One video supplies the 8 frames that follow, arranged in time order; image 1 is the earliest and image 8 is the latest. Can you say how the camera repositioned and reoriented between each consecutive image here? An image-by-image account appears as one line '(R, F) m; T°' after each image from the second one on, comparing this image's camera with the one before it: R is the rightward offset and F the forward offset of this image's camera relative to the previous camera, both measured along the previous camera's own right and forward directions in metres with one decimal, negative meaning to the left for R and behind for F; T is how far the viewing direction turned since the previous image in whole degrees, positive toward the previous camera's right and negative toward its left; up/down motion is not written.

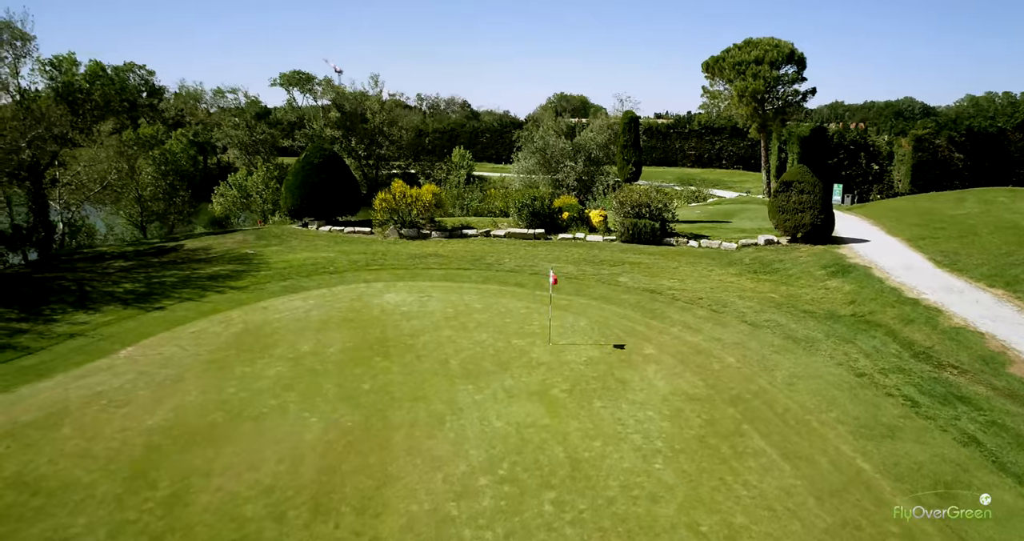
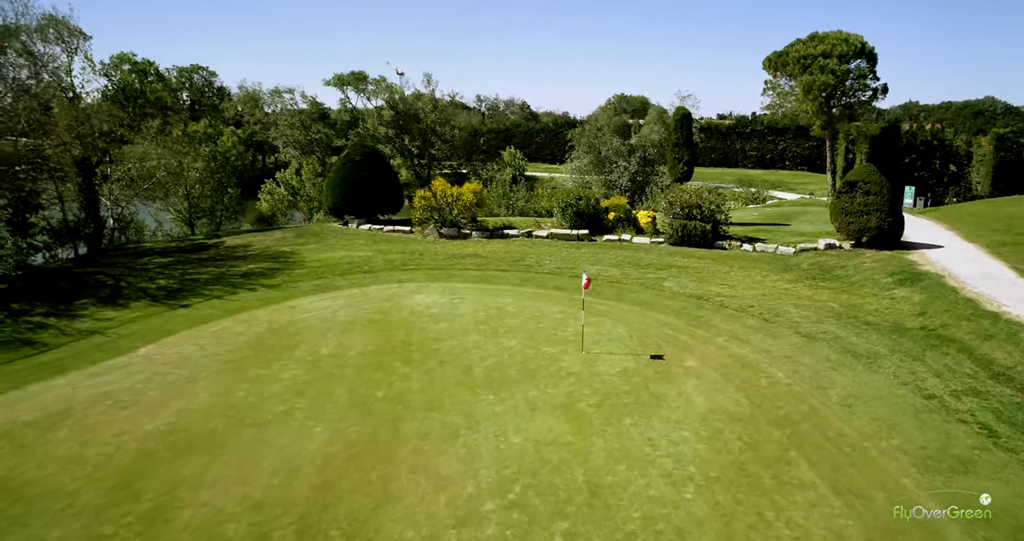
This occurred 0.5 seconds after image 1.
(+0.4, +0.7) m; -5°
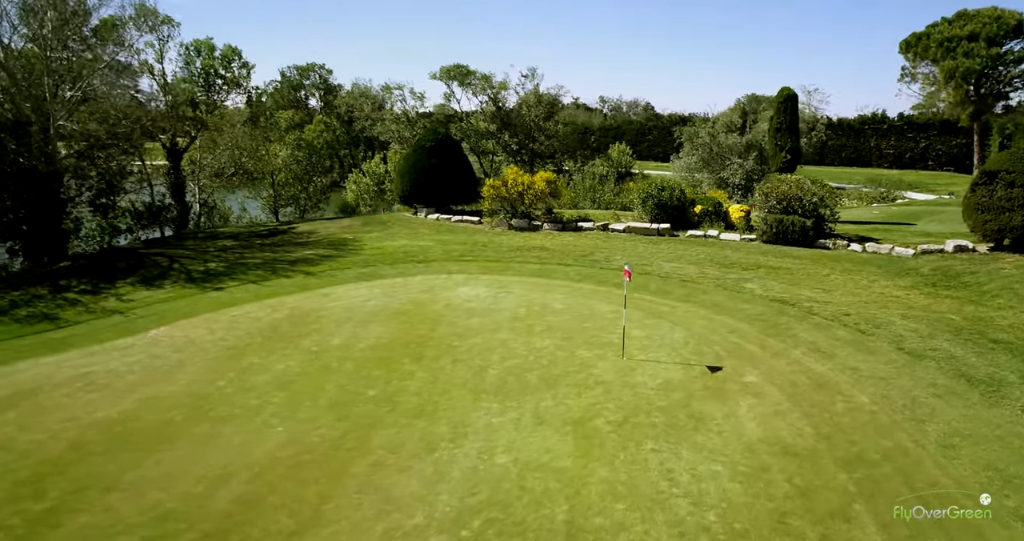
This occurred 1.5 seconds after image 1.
(+1.1, +1.5) m; -10°
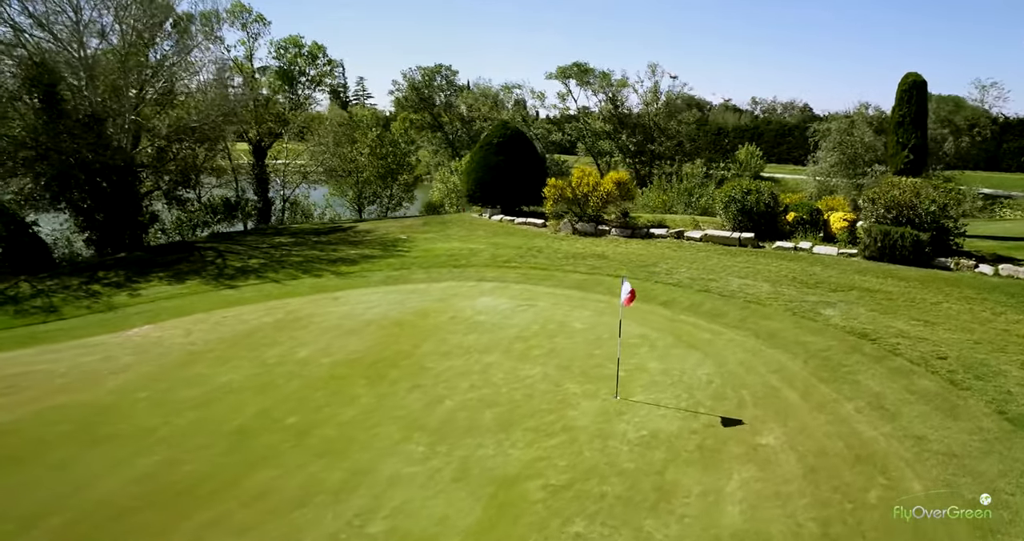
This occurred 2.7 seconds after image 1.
(+1.7, +1.6) m; -11°
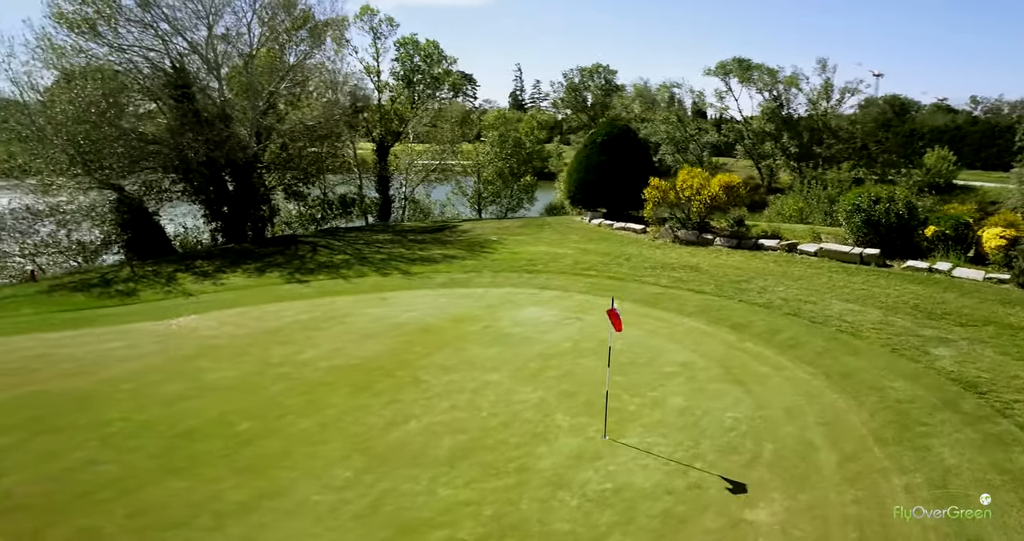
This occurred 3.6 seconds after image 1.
(+1.7, +1.1) m; -14°
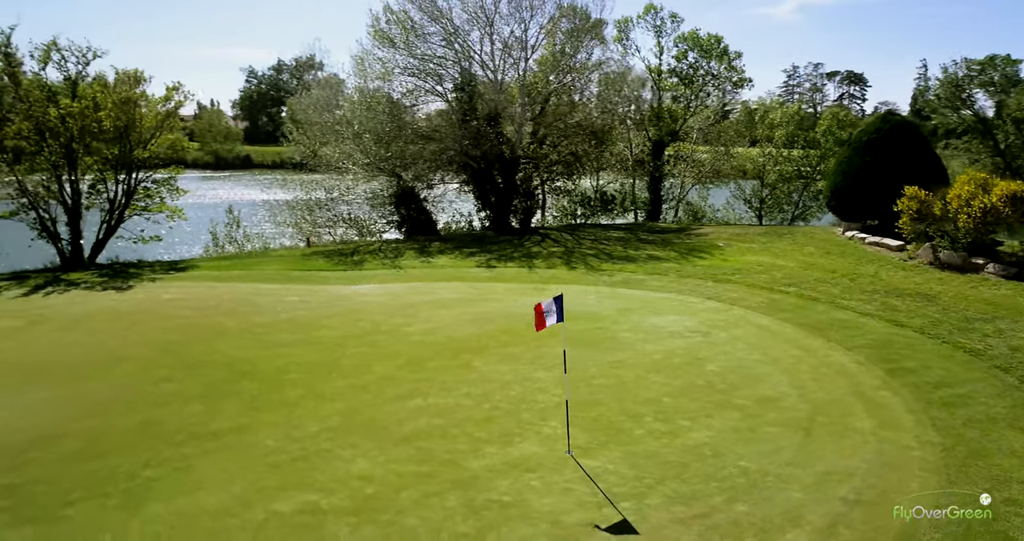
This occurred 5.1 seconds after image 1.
(+2.9, +1.1) m; -29°
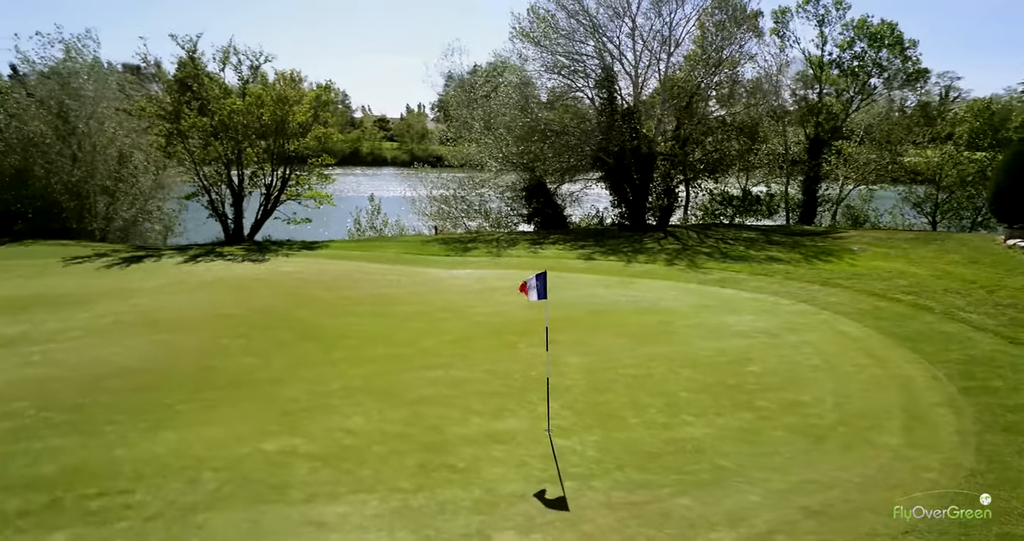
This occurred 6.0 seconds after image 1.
(+1.5, +0.1) m; -15°
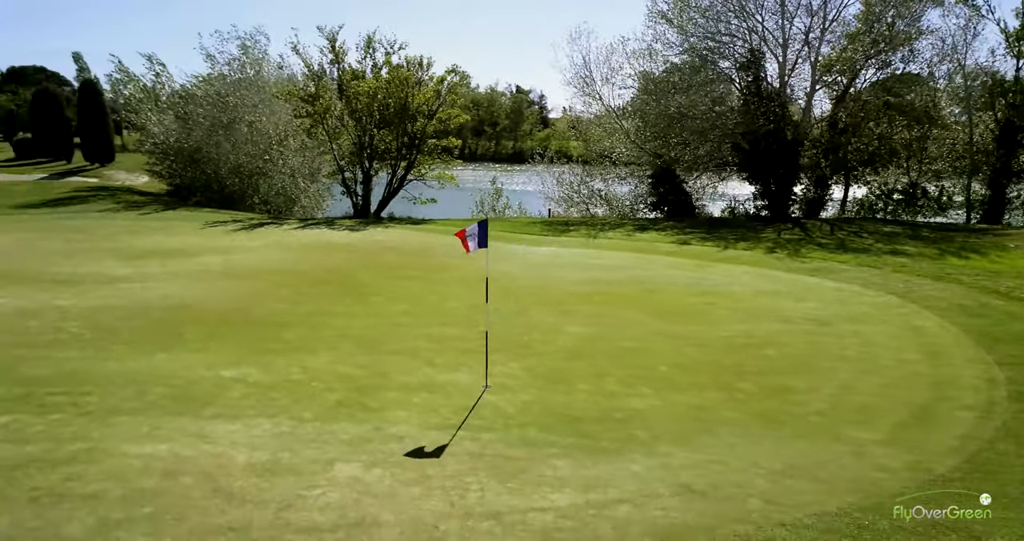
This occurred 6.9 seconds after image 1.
(+1.8, +0.4) m; -16°
